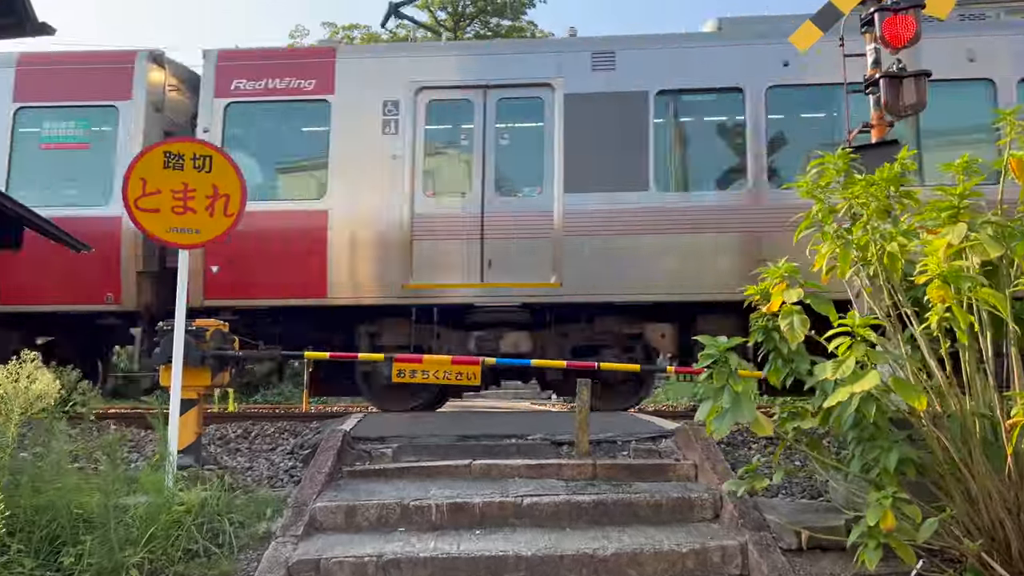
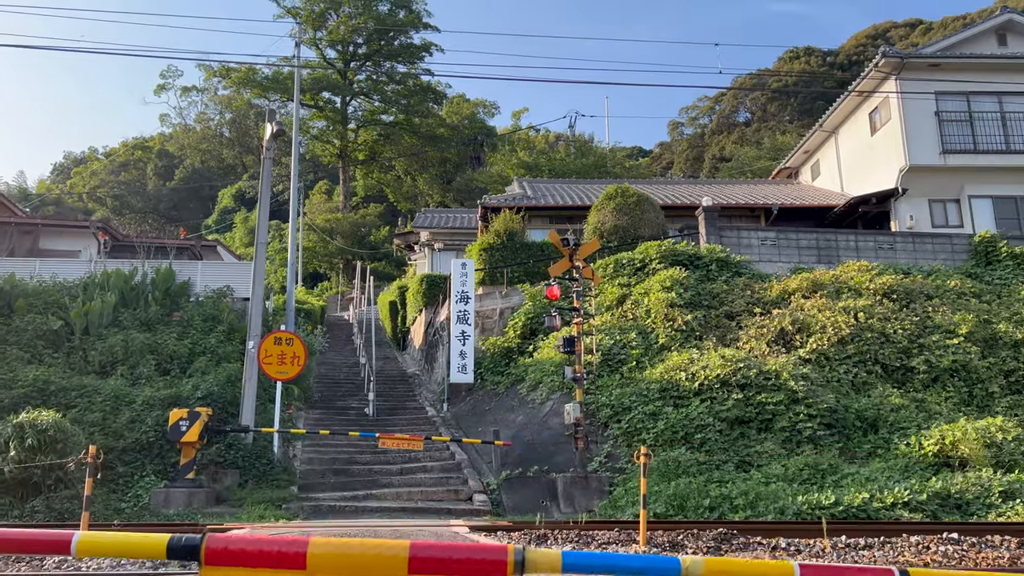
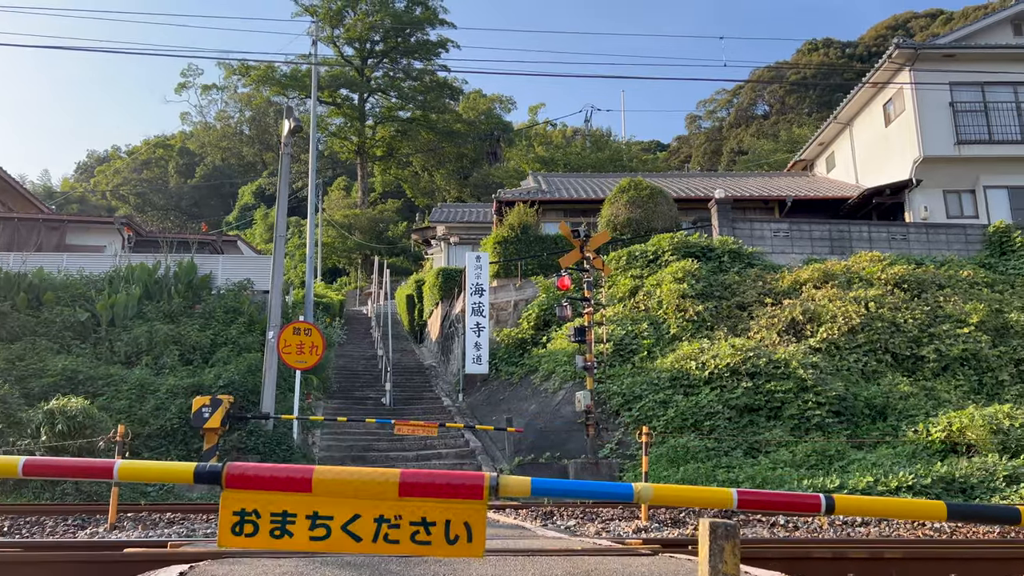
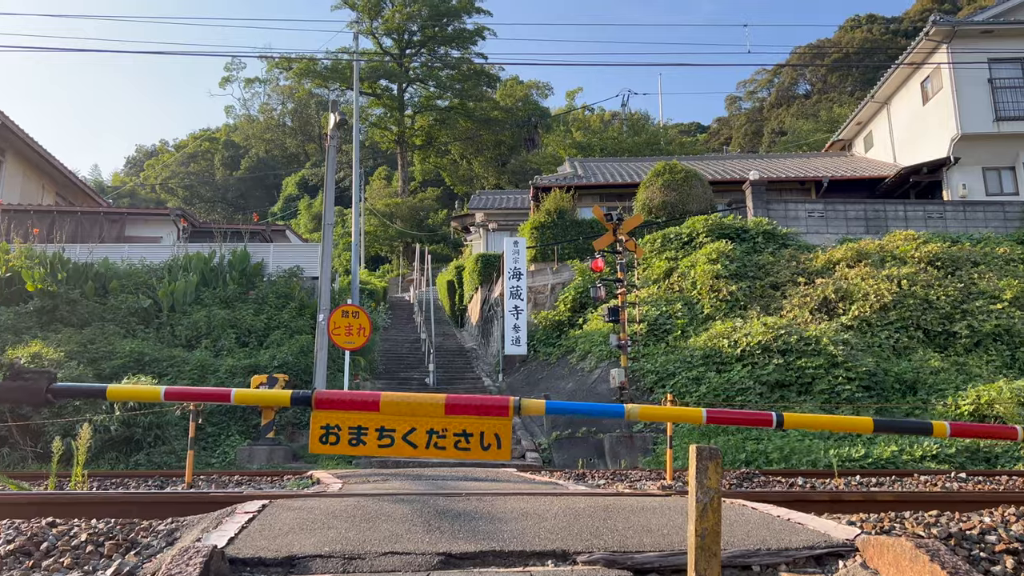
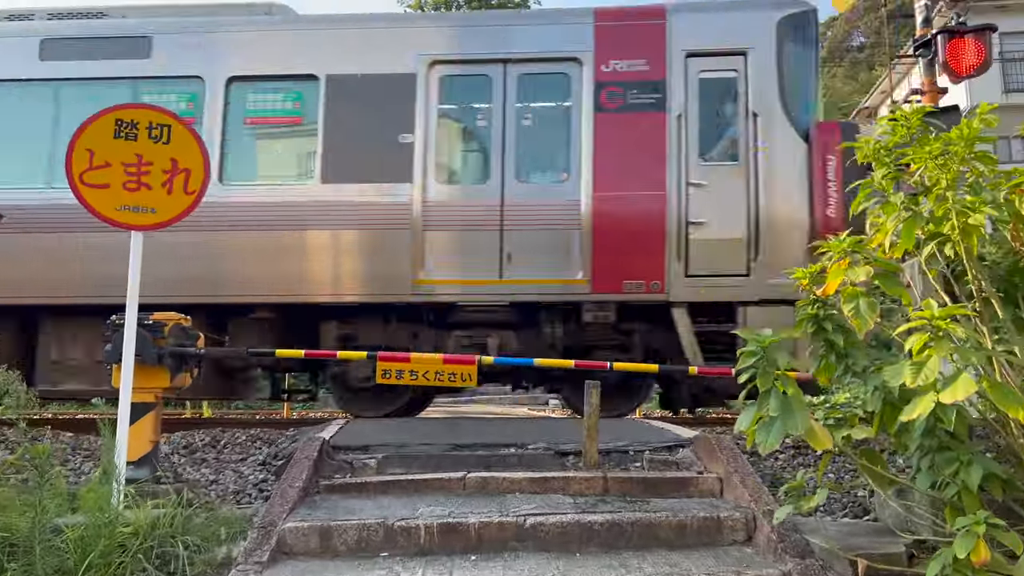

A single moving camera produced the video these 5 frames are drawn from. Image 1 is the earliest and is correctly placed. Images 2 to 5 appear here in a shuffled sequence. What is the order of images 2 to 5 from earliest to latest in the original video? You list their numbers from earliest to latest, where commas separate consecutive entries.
5, 4, 3, 2
